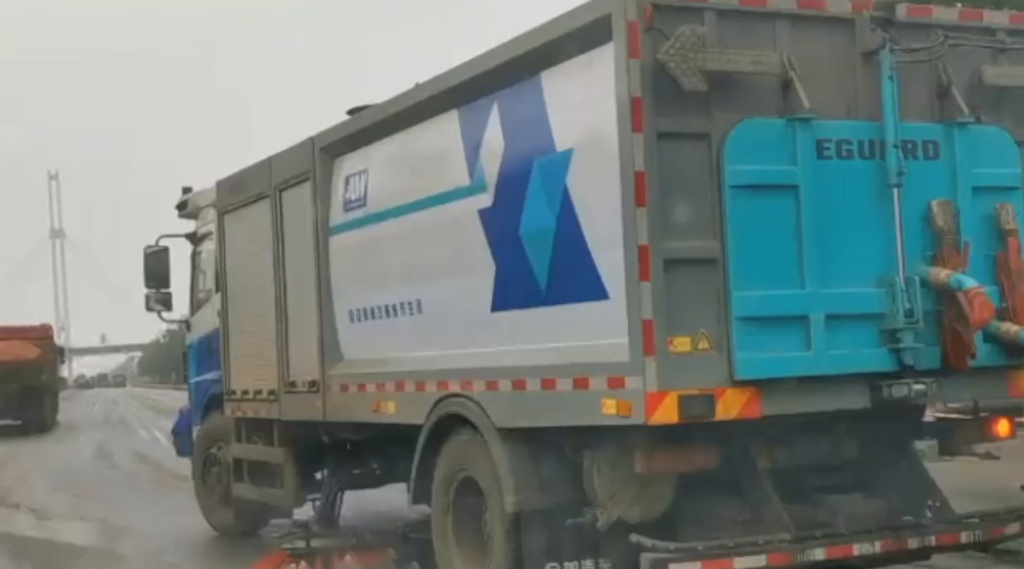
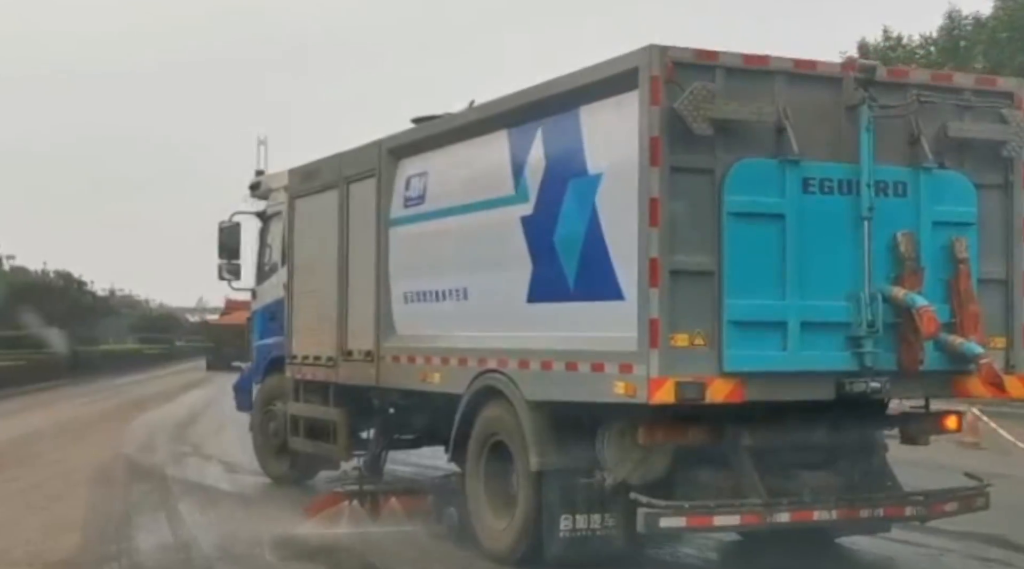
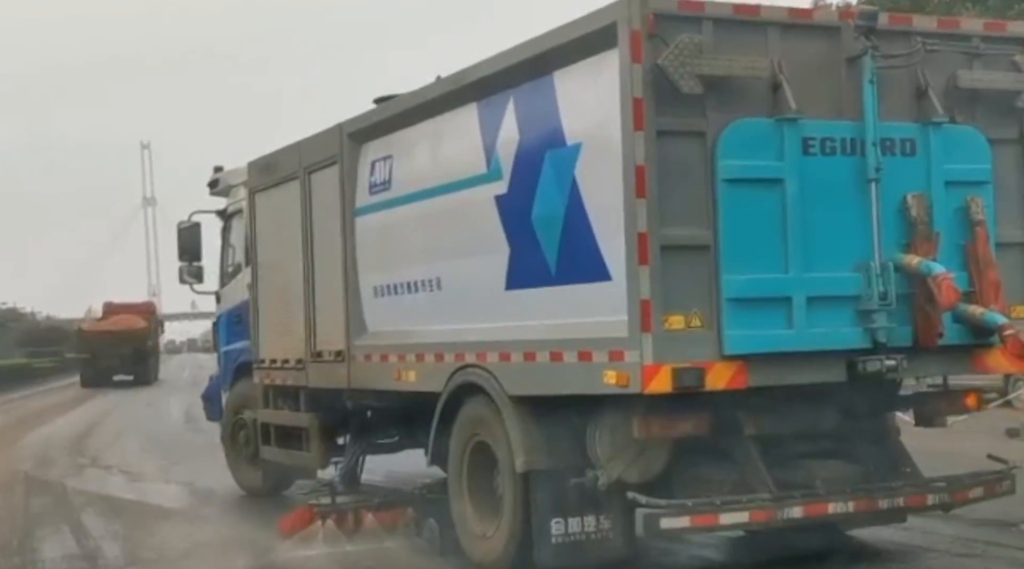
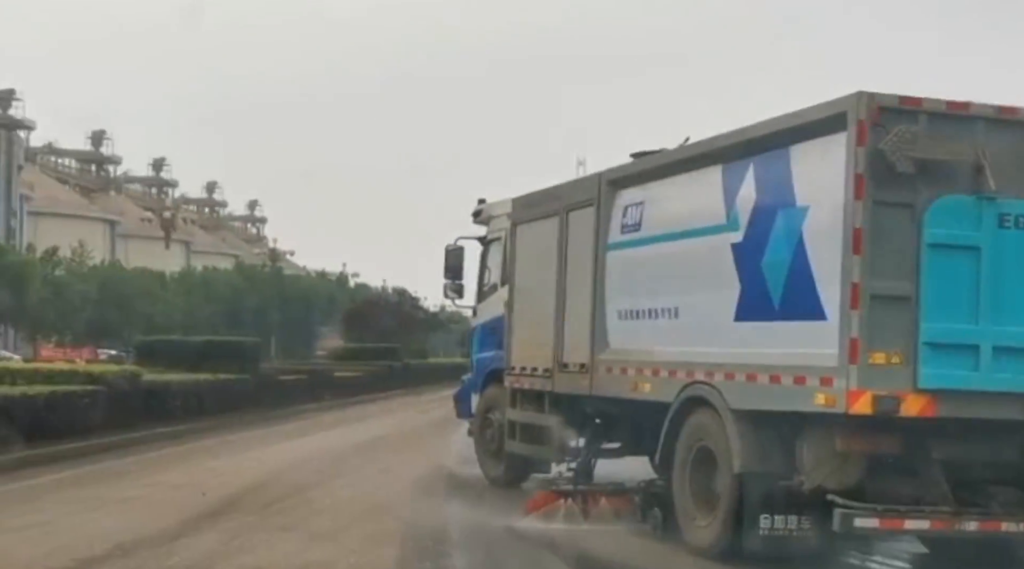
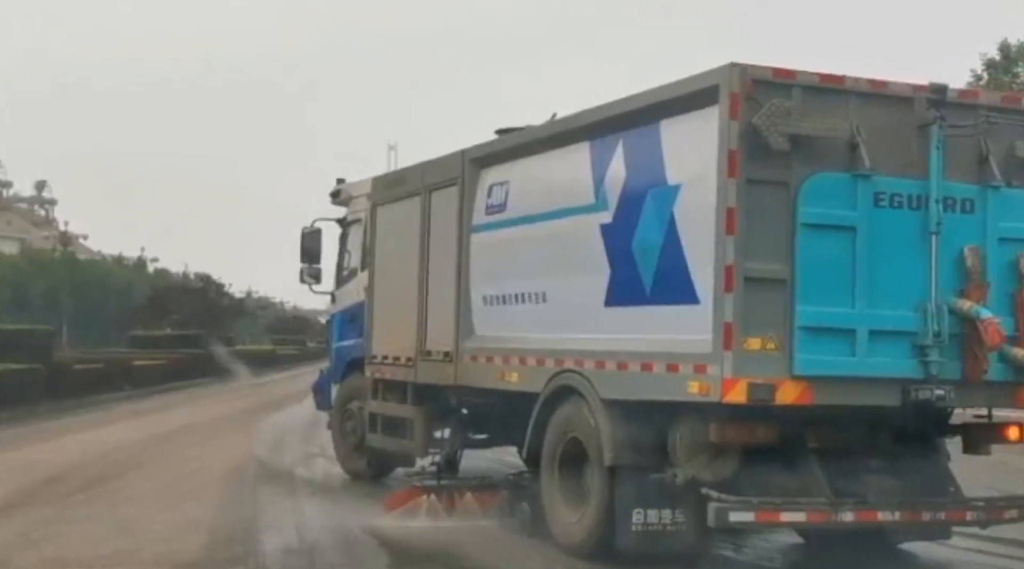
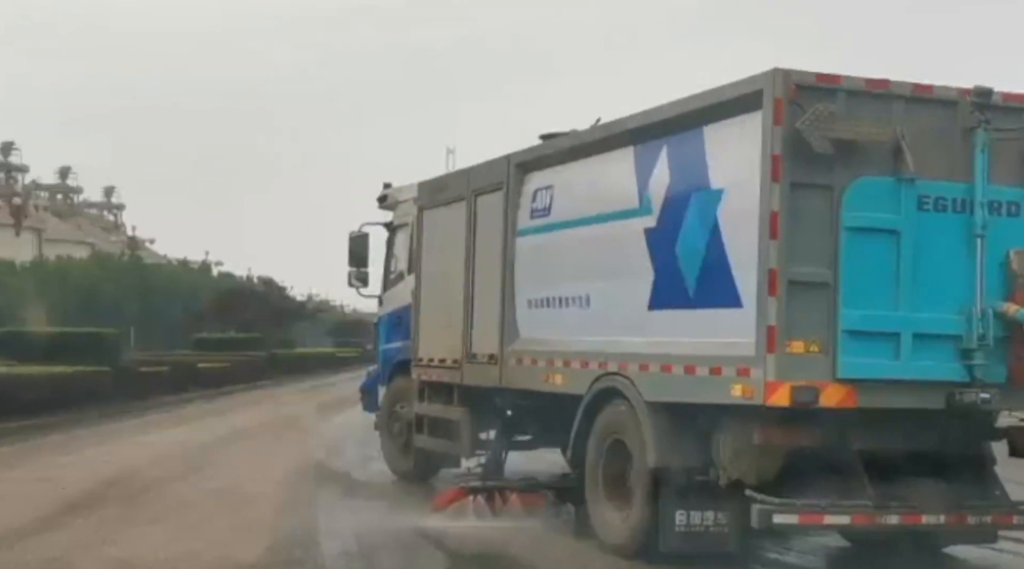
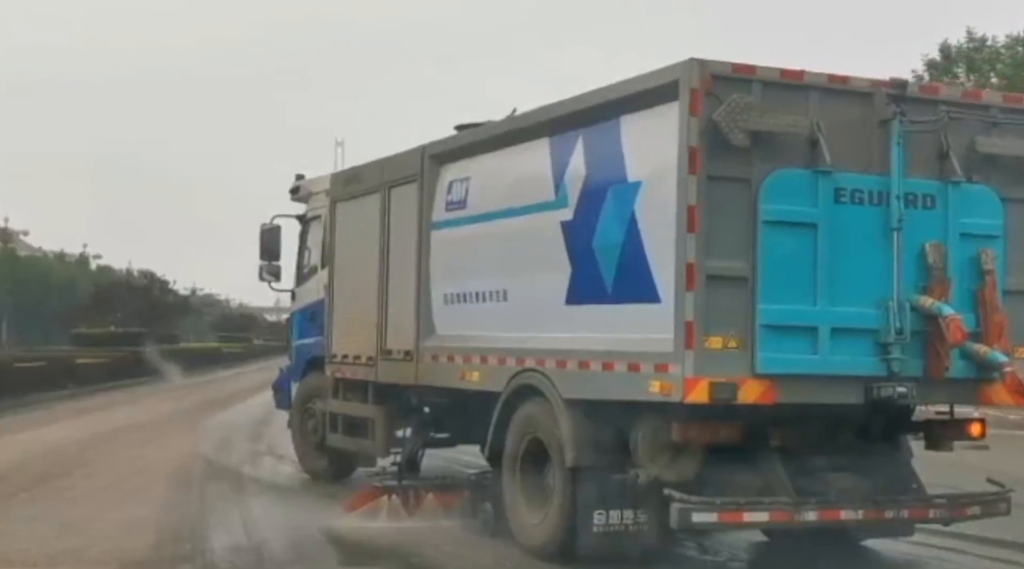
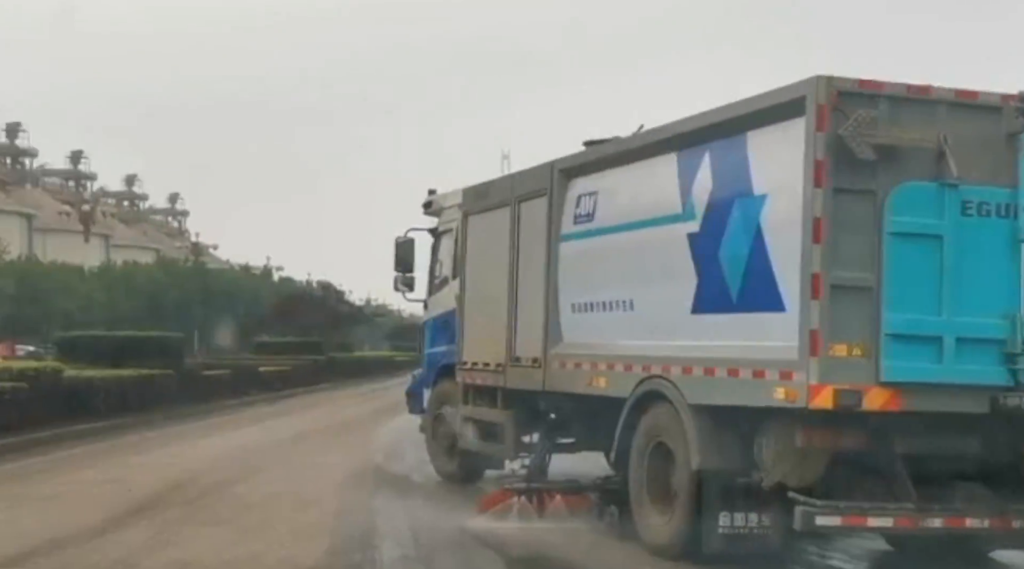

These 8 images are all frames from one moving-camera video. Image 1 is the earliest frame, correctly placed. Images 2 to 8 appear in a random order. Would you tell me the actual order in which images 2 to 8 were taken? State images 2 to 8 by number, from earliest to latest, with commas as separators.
3, 2, 7, 5, 6, 8, 4
